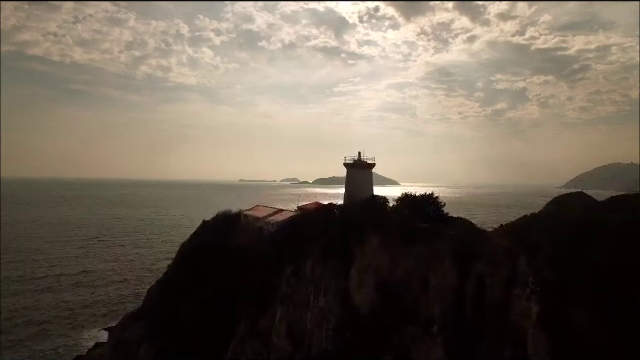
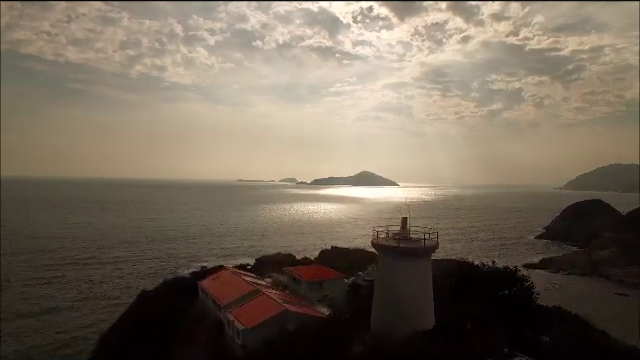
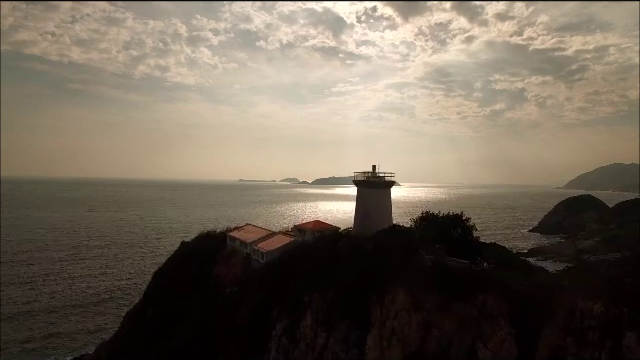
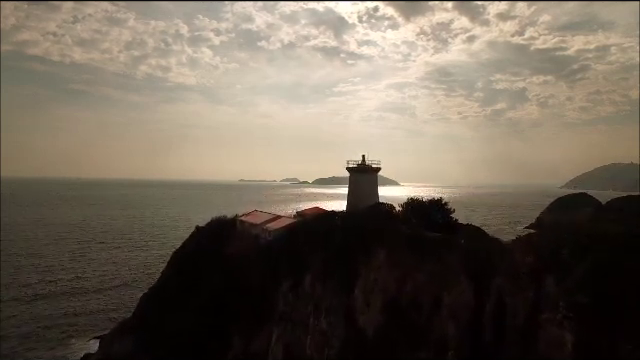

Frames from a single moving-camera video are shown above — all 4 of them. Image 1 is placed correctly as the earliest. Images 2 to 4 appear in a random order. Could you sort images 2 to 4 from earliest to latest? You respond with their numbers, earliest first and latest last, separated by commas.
4, 3, 2
